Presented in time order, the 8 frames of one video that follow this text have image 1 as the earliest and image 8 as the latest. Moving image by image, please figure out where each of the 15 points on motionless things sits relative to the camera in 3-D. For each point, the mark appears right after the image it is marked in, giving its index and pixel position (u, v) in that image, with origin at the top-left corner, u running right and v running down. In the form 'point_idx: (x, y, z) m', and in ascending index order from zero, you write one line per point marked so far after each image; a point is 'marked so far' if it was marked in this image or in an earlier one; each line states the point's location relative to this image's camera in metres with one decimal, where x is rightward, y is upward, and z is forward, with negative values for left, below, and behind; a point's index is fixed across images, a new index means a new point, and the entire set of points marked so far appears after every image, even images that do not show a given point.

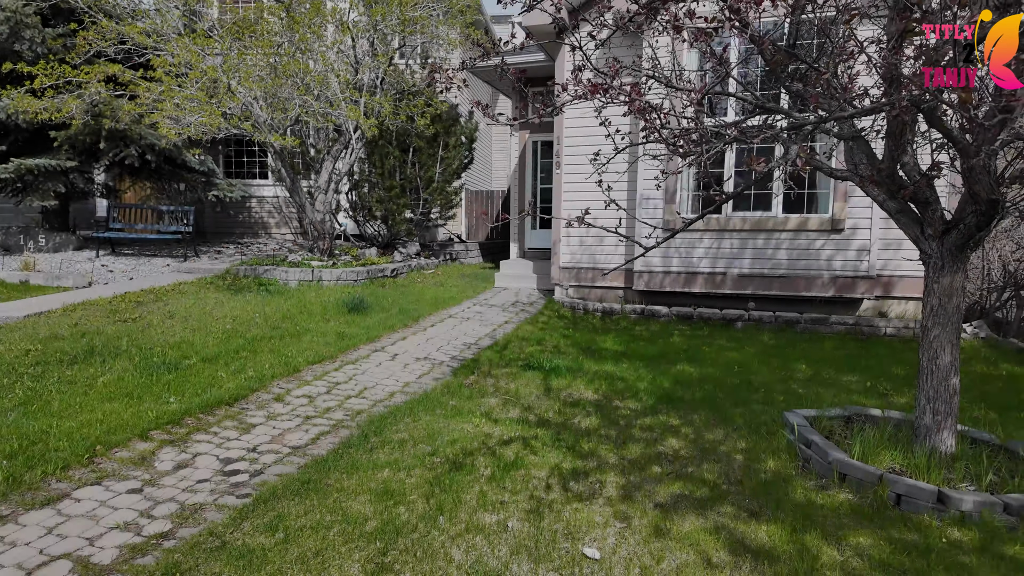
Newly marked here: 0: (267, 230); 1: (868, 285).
0: (-5.3, +1.3, +13.1) m
1: (+4.1, 0.0, +6.9) m
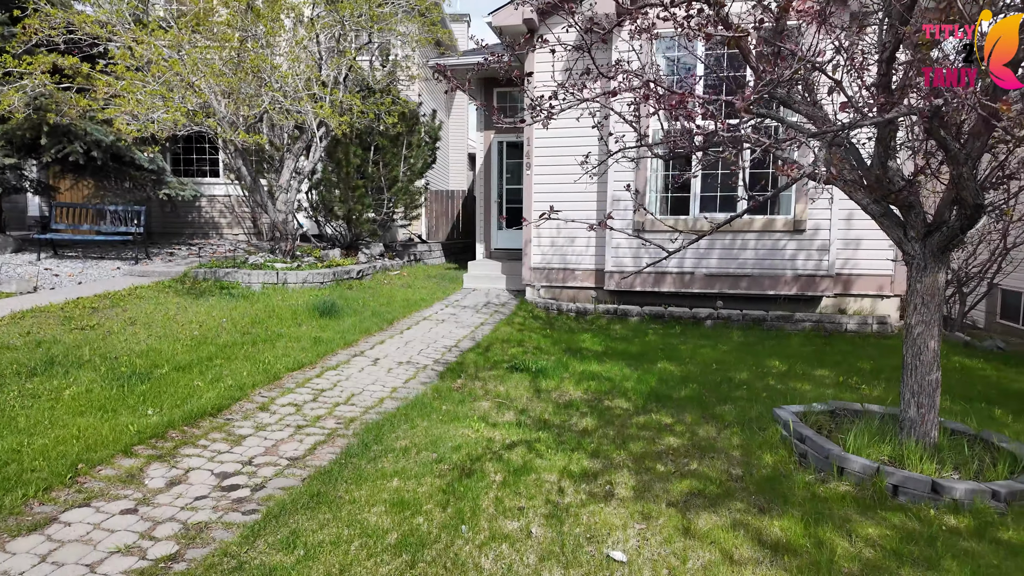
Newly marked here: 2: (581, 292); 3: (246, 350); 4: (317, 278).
0: (-6.1, +1.2, +12.6) m
1: (+3.8, +0.1, +7.2) m
2: (+0.9, 0.0, +8.0) m
3: (-2.3, -0.5, +5.1) m
4: (-2.6, +0.1, +7.9) m
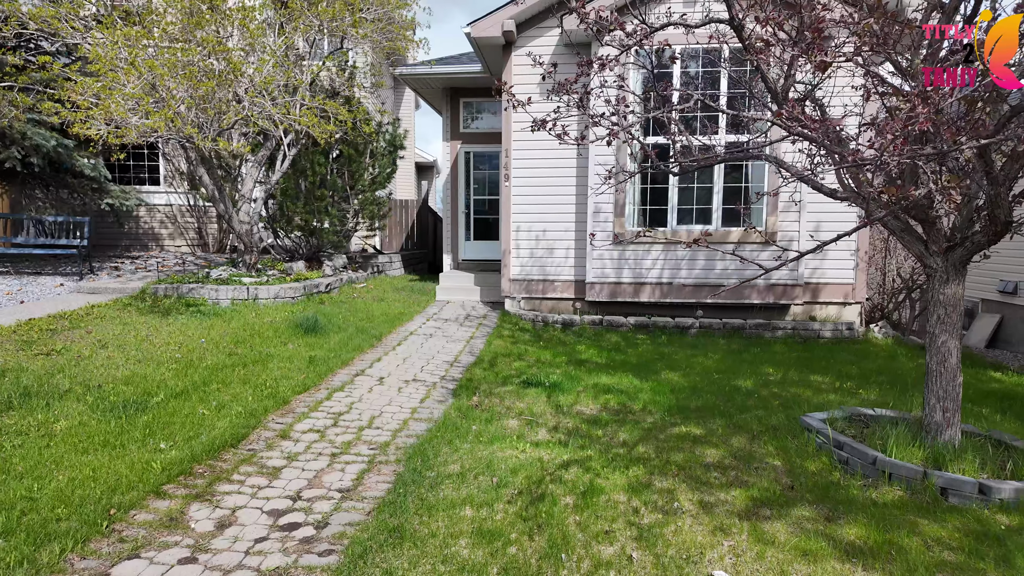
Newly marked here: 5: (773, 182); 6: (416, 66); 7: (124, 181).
0: (-6.9, +0.9, +11.7) m
1: (+3.6, 0.0, +7.6) m
2: (+0.6, -0.2, +8.1) m
3: (-2.2, -0.7, +4.8) m
4: (-2.8, -0.1, +7.5) m
5: (+3.2, +1.3, +7.4) m
6: (-1.5, +3.5, +9.4) m
7: (-7.5, +2.1, +11.7) m
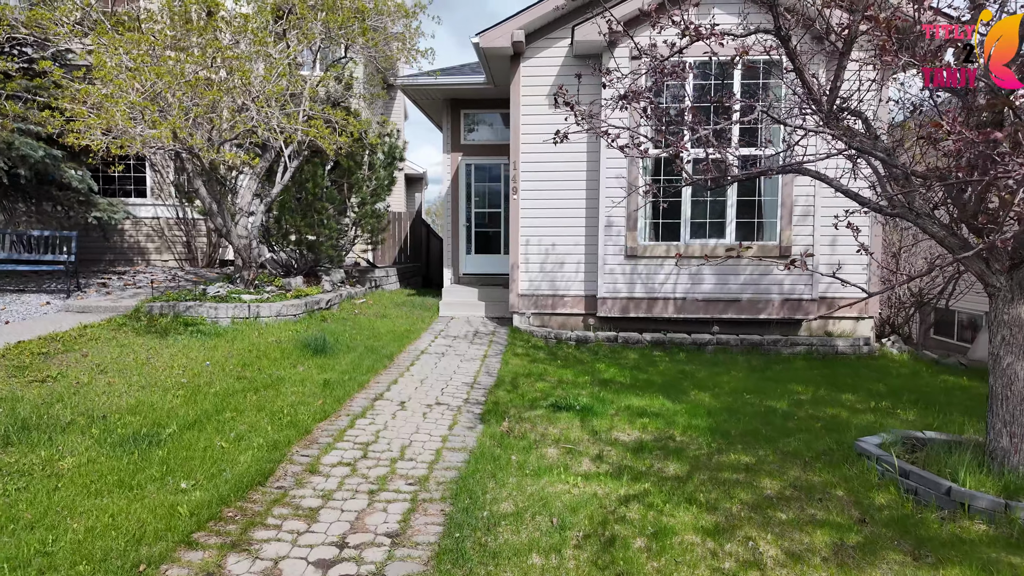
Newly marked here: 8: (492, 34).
0: (-6.9, +0.6, +11.3) m
1: (+3.8, -0.2, +7.5) m
2: (+0.8, -0.4, +7.9) m
3: (-2.0, -0.8, +4.5) m
4: (-2.7, -0.3, +7.2) m
5: (+3.4, +1.1, +7.3) m
6: (-1.4, +3.3, +9.2) m
7: (-7.6, +1.8, +11.2) m
8: (-0.2, +3.1, +7.3) m
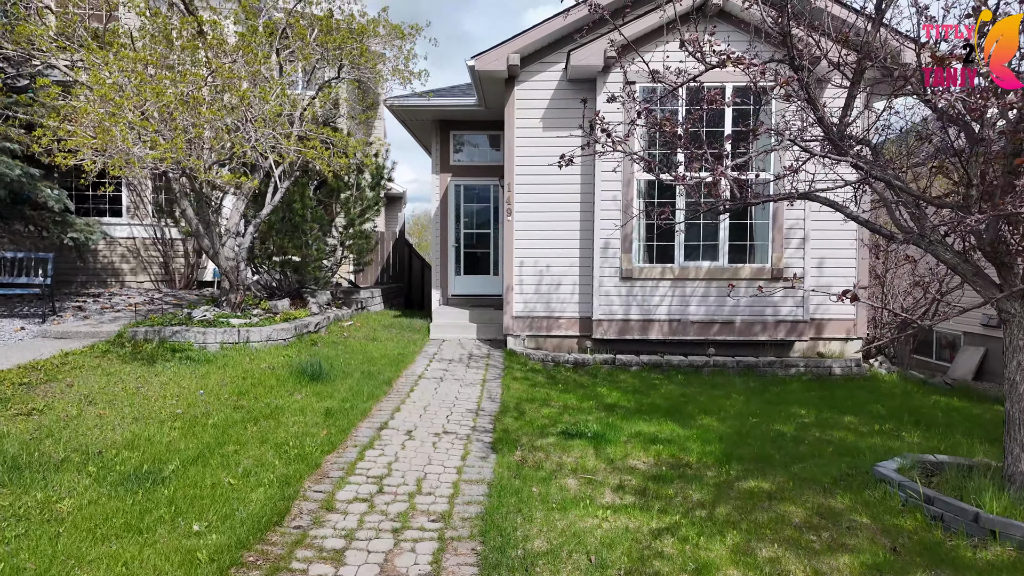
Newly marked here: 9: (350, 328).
0: (-7.1, +0.2, +10.9) m
1: (+3.7, -0.5, +7.6) m
2: (+0.7, -0.7, +7.8) m
3: (-1.9, -1.0, +4.3) m
4: (-2.7, -0.5, +7.0) m
5: (+3.3, +0.9, +7.5) m
6: (-1.6, +2.9, +9.2) m
7: (-7.8, +1.4, +10.9) m
8: (-0.3, +2.8, +7.3) m
9: (-2.4, -0.6, +8.9) m
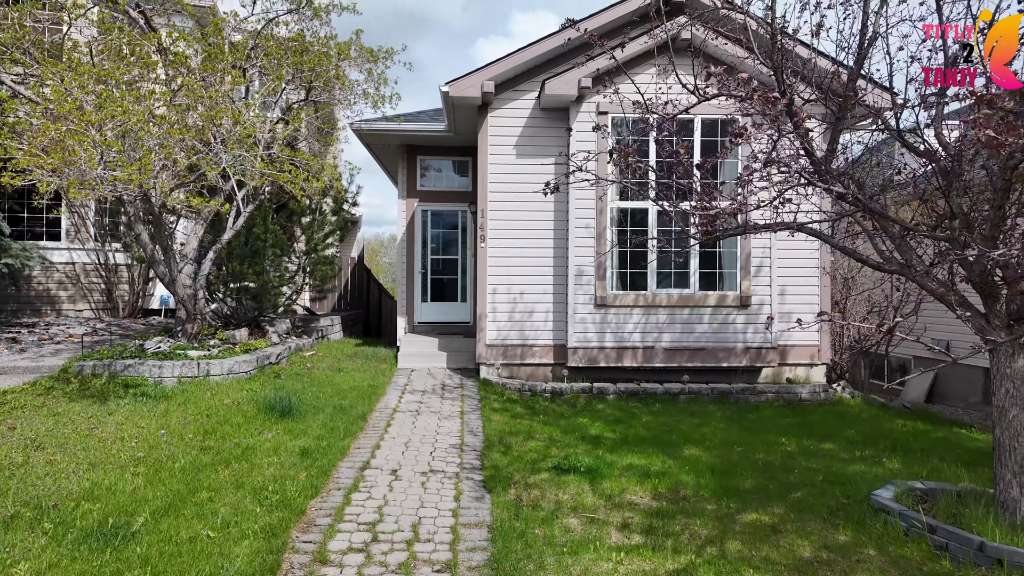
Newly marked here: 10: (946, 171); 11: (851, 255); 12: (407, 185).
0: (-7.7, -0.3, +10.2) m
1: (+3.4, -0.8, +7.7) m
2: (+0.3, -1.0, +7.7) m
3: (-1.9, -1.2, +4.0) m
4: (-3.0, -0.9, +6.6) m
5: (+3.0, +0.5, +7.6) m
6: (-2.0, +2.5, +9.0) m
7: (-8.4, +0.9, +10.1) m
8: (-0.6, +2.5, +7.3) m
9: (-2.8, -1.0, +8.5) m
10: (+2.7, +0.7, +3.7) m
11: (+2.3, +0.2, +4.1) m
12: (-1.7, +1.7, +9.8) m
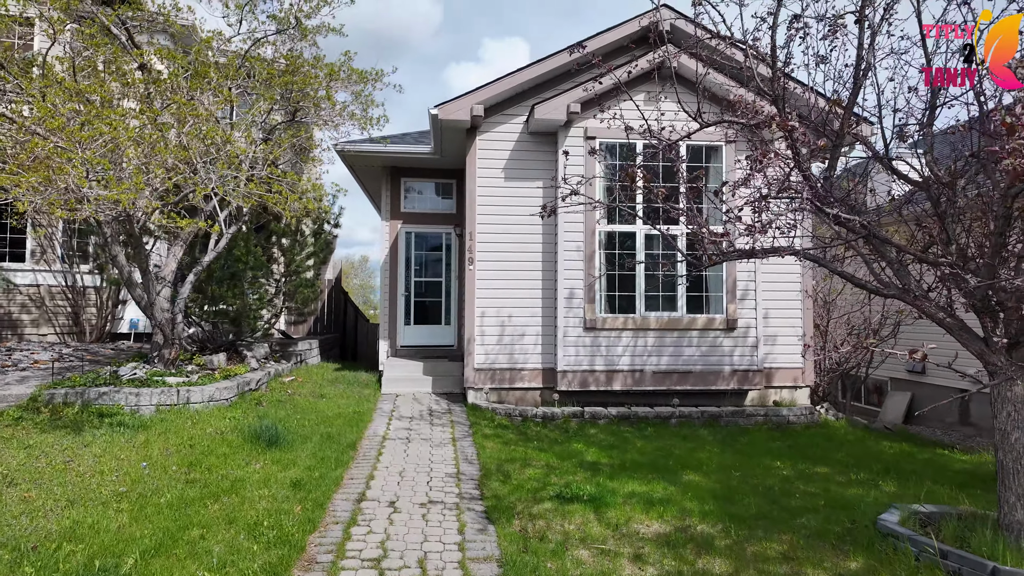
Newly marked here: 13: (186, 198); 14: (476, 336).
0: (-8.0, -0.7, +9.7) m
1: (+3.2, -1.2, +7.8) m
2: (+0.2, -1.3, +7.6) m
3: (-1.9, -1.4, +3.8) m
4: (-3.1, -1.1, +6.3) m
5: (+2.8, +0.2, +7.7) m
6: (-2.2, +2.2, +8.9) m
7: (-8.6, +0.5, +9.7) m
8: (-0.7, +2.2, +7.3) m
9: (-3.0, -1.3, +8.3) m
10: (+2.7, +0.6, +3.8) m
11: (+2.3, +0.1, +4.1) m
12: (-2.0, +1.3, +9.7) m
13: (-3.8, +1.1, +7.2) m
14: (-0.4, -0.6, +7.5) m
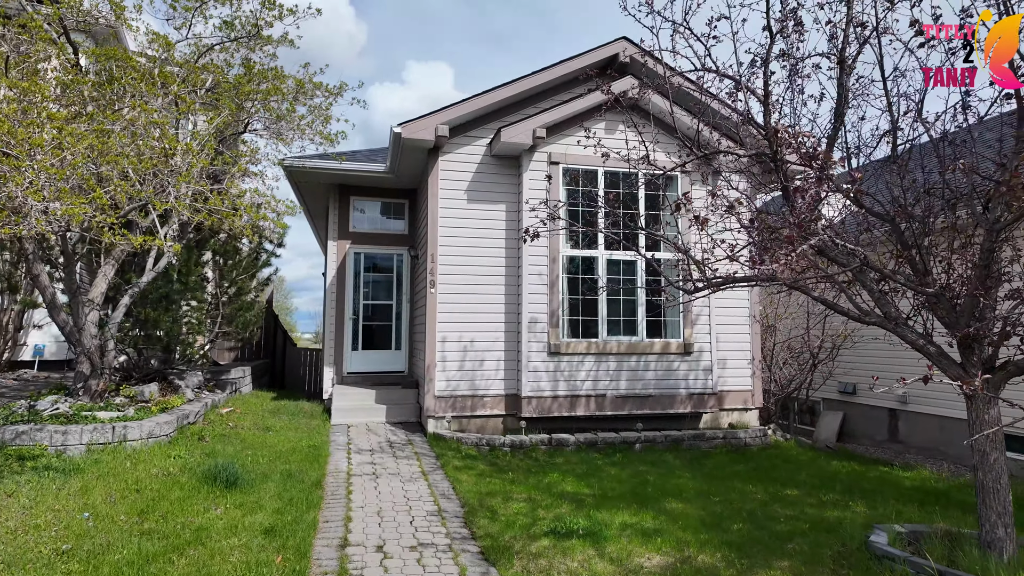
0: (-8.7, -1.0, +8.5) m
1: (+2.7, -1.5, +8.0) m
2: (-0.3, -1.6, +7.4) m
3: (-1.8, -1.5, +3.4) m
4: (-3.3, -1.3, +5.7) m
5: (+2.3, -0.1, +7.9) m
6: (-2.9, +1.8, +8.5) m
7: (-9.3, +0.2, +8.4) m
8: (-1.1, +1.9, +7.1) m
9: (-3.6, -1.6, +7.7) m
10: (+2.7, +0.4, +4.0) m
11: (+2.3, -0.1, +4.3) m
12: (-2.7, +0.9, +9.3) m
13: (-4.2, +0.8, +6.5) m
14: (-0.9, -0.9, +7.3) m
